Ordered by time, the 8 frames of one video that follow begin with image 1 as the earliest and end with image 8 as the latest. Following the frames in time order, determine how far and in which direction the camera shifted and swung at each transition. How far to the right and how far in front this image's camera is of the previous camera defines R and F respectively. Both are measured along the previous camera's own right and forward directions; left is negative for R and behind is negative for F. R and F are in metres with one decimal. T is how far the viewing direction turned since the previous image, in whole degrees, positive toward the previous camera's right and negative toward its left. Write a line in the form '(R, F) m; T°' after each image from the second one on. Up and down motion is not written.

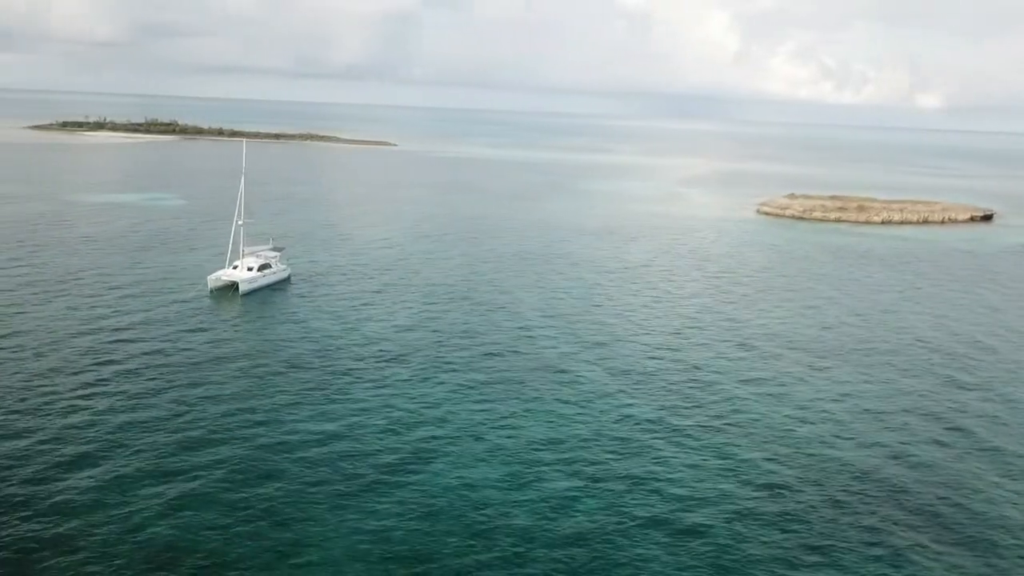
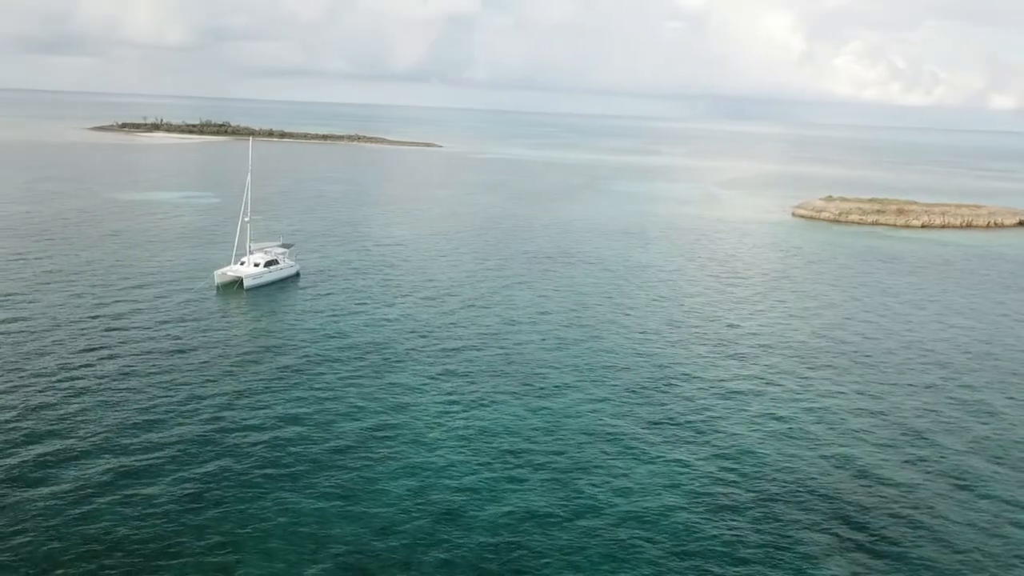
(+4.2, -0.2) m; -4°
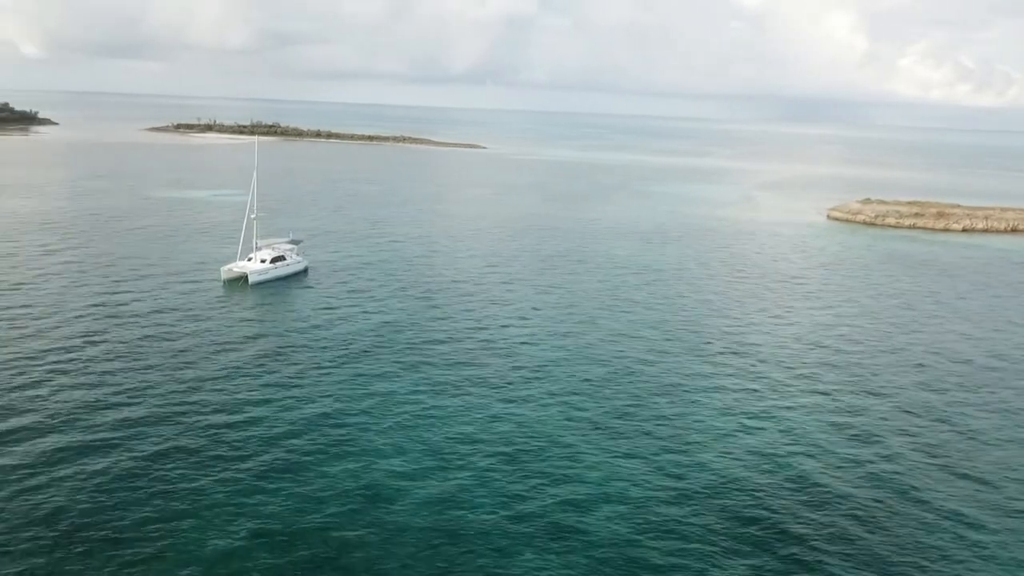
(+4.2, -0.3) m; -4°
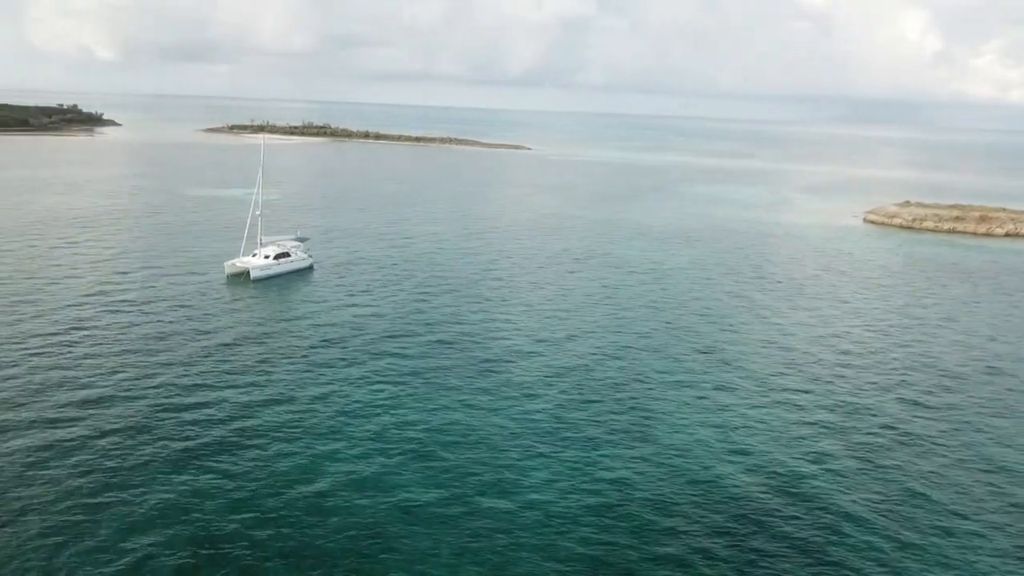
(+4.8, -0.3) m; -4°
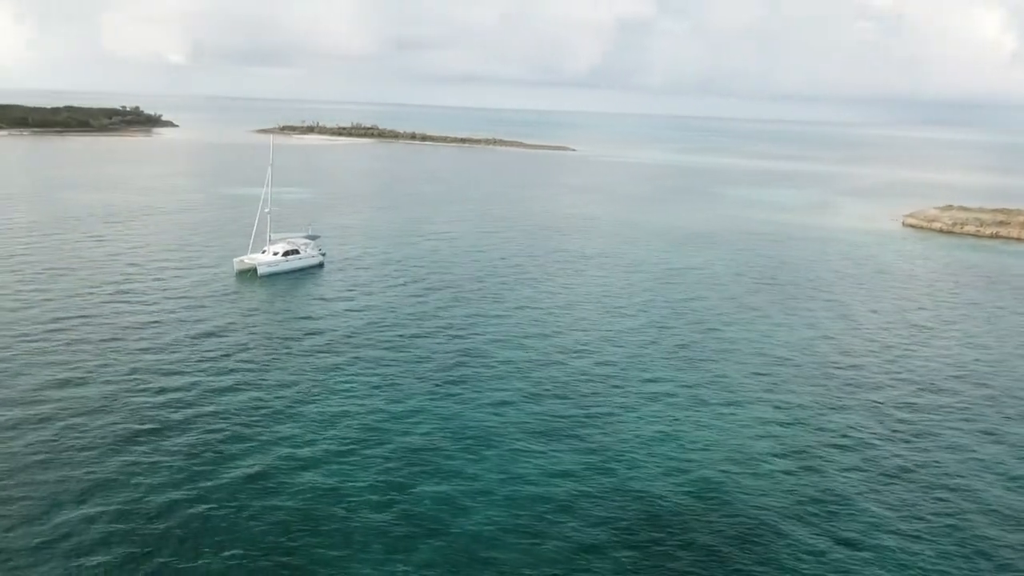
(+4.3, -0.4) m; -4°
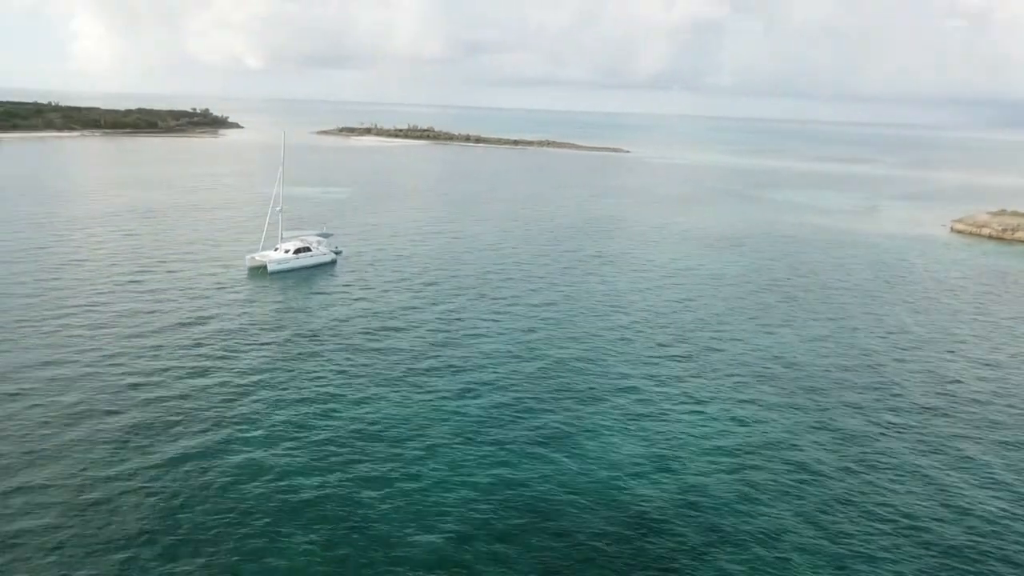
(+5.1, -0.4) m; -5°
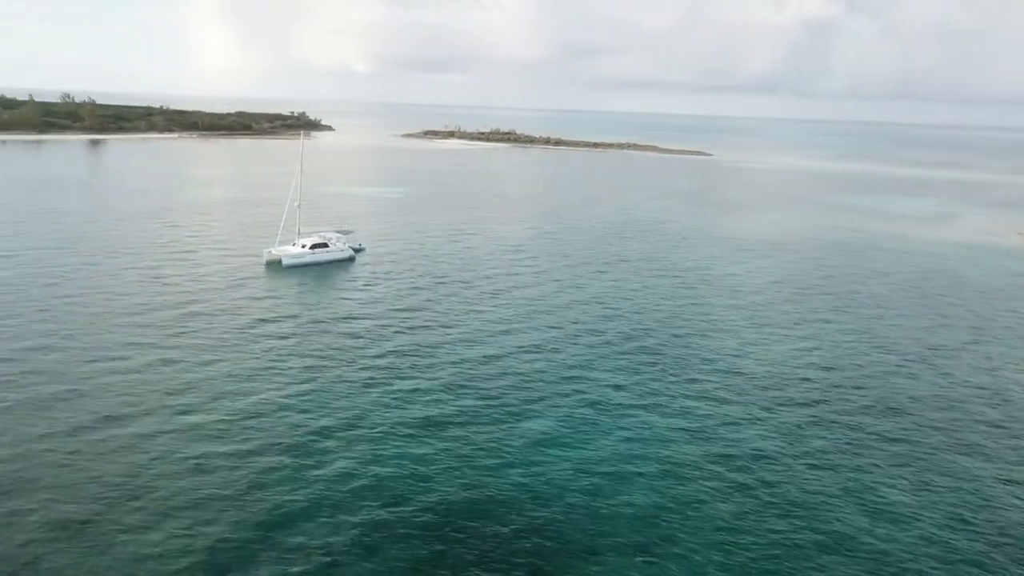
(+7.7, -0.5) m; -7°
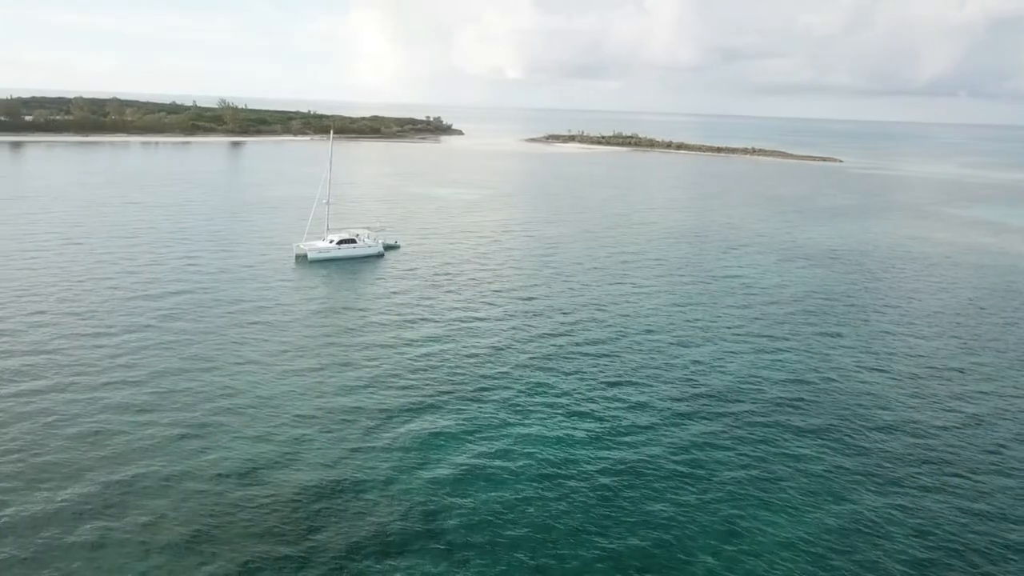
(+11.2, +0.1) m; -11°
